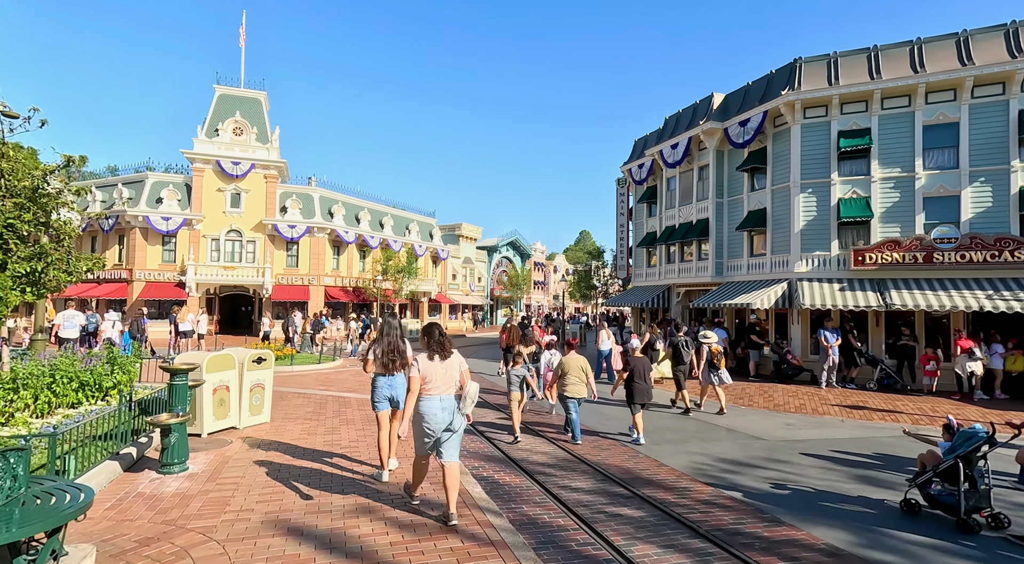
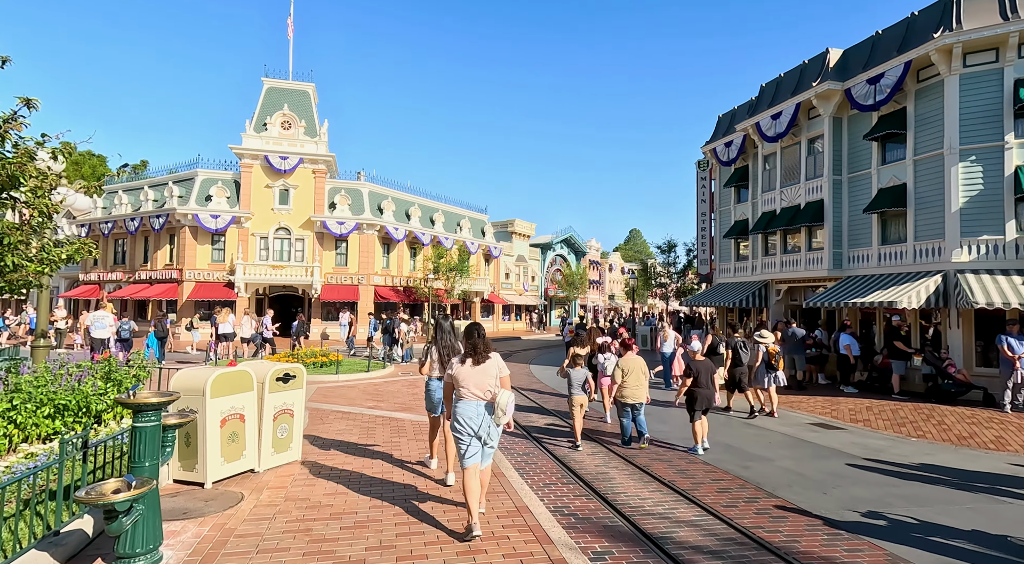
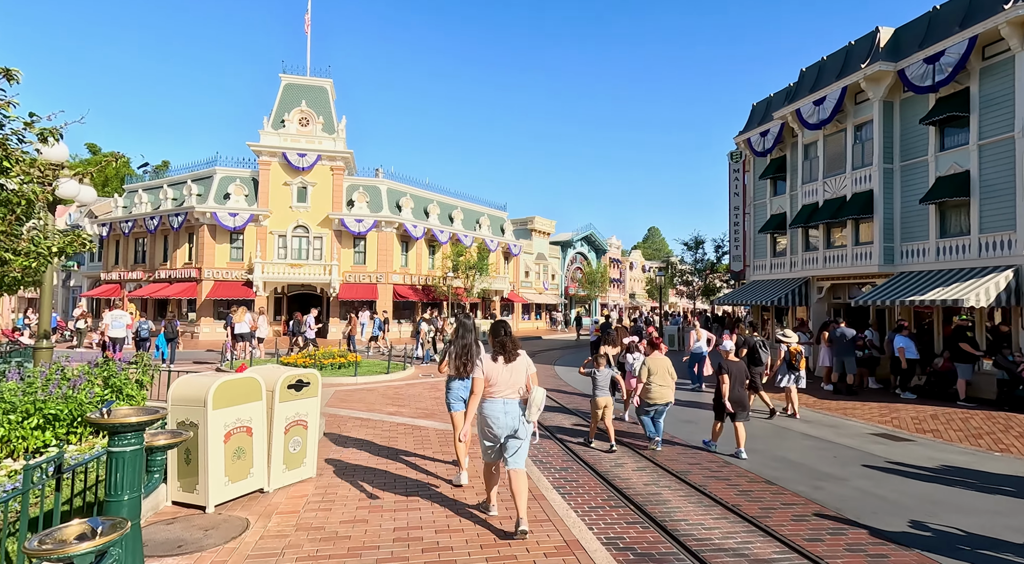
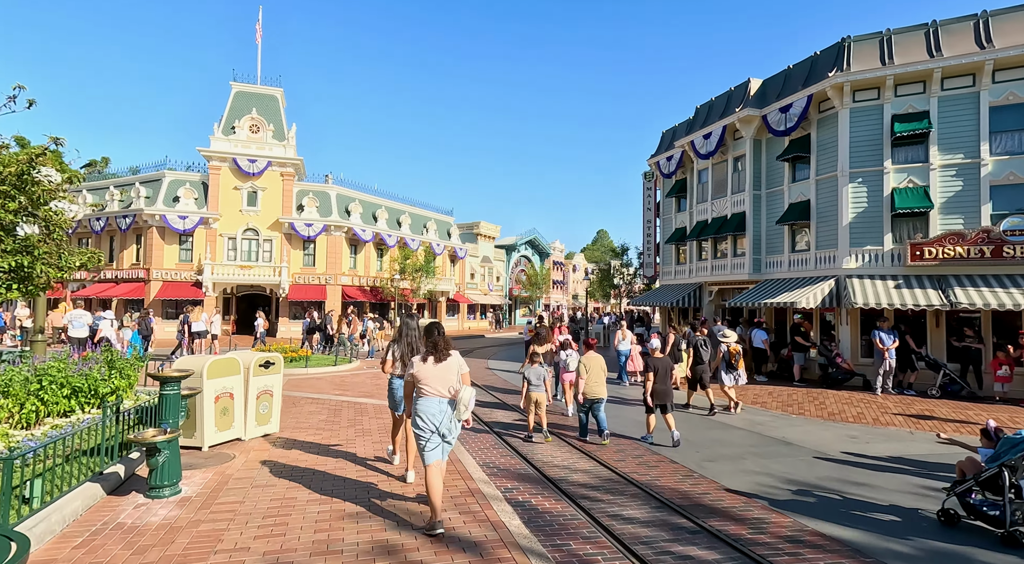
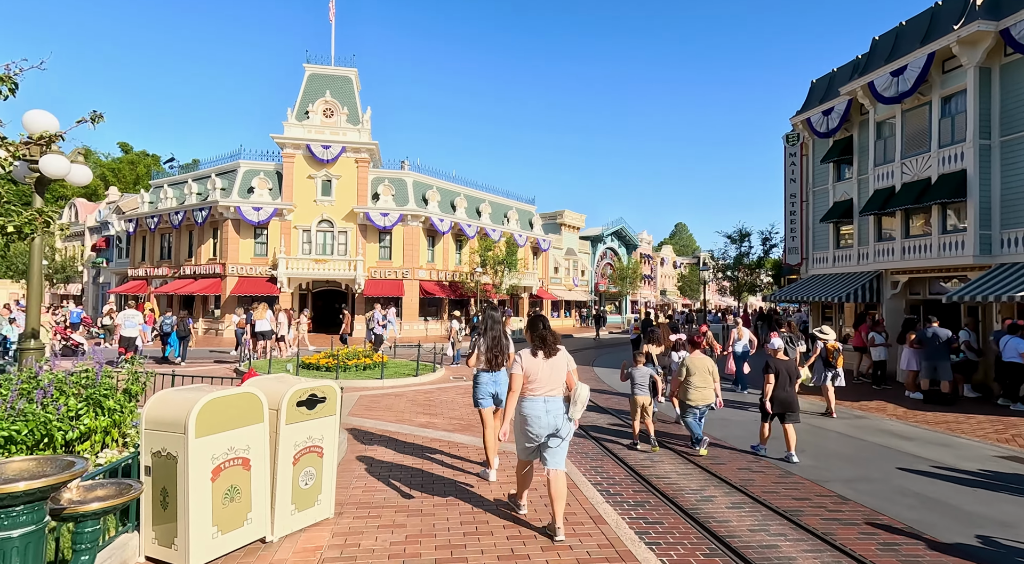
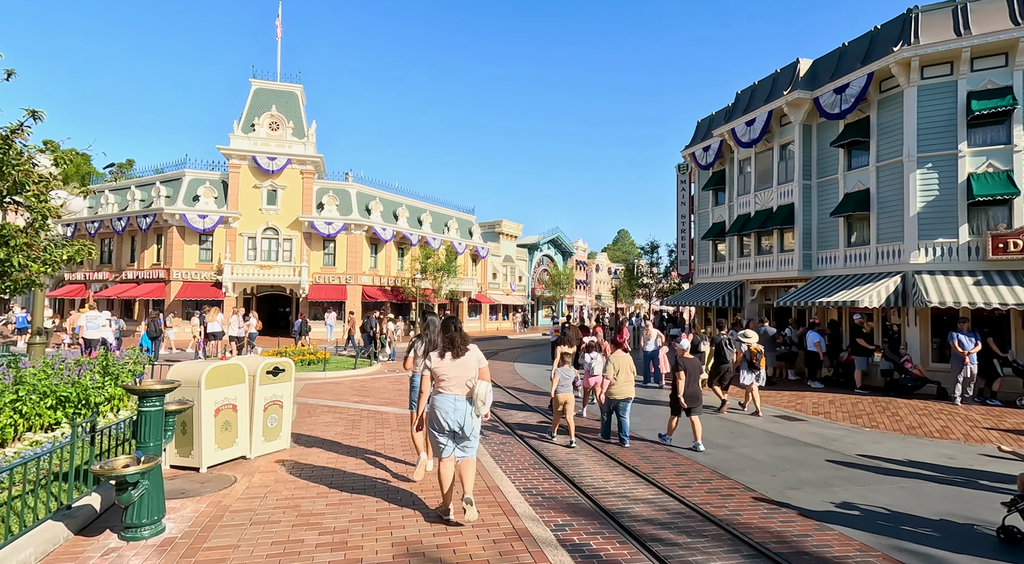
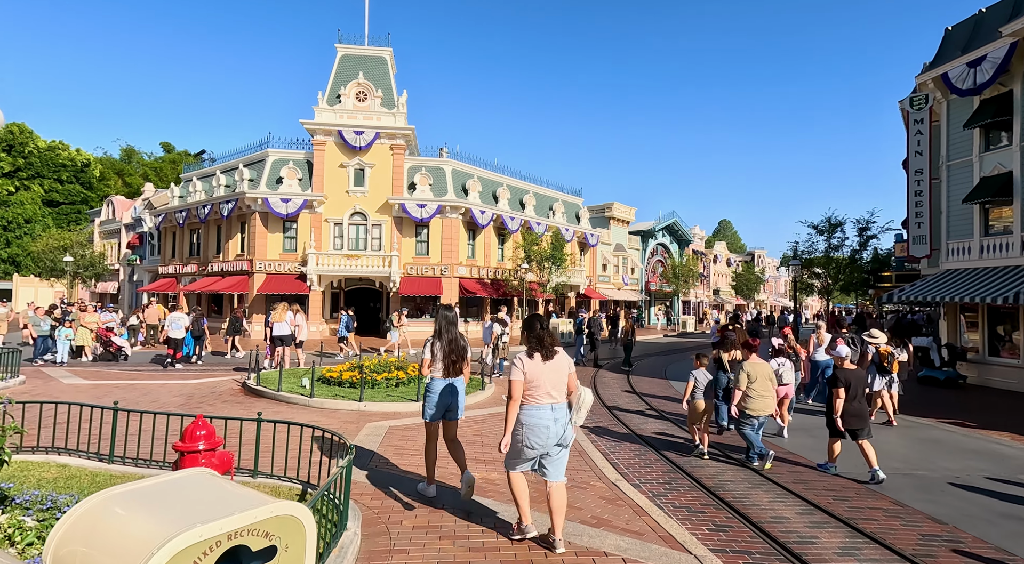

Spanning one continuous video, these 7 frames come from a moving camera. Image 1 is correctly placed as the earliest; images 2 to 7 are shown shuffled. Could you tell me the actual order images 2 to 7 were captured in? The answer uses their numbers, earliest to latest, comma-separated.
4, 6, 2, 3, 5, 7
